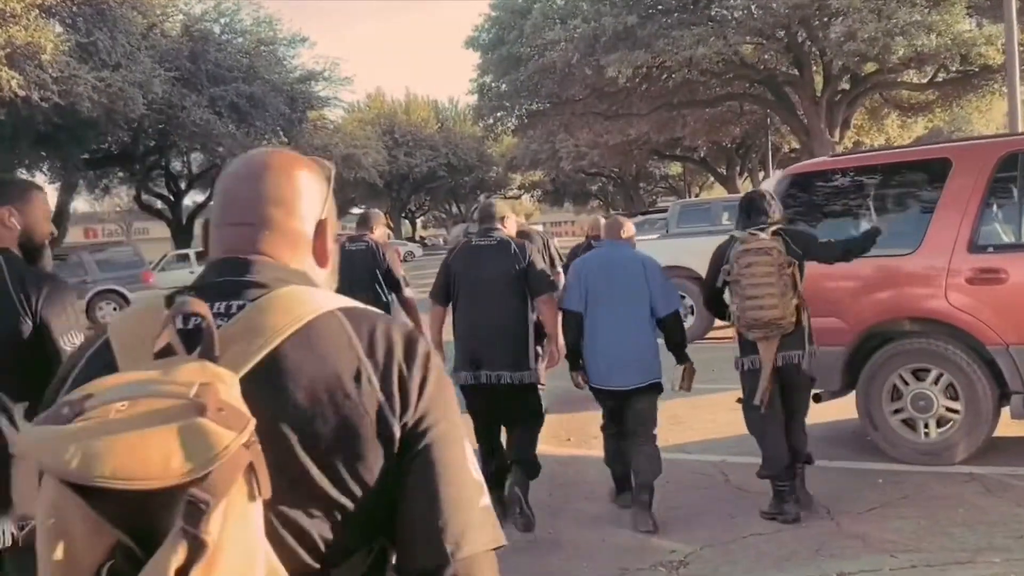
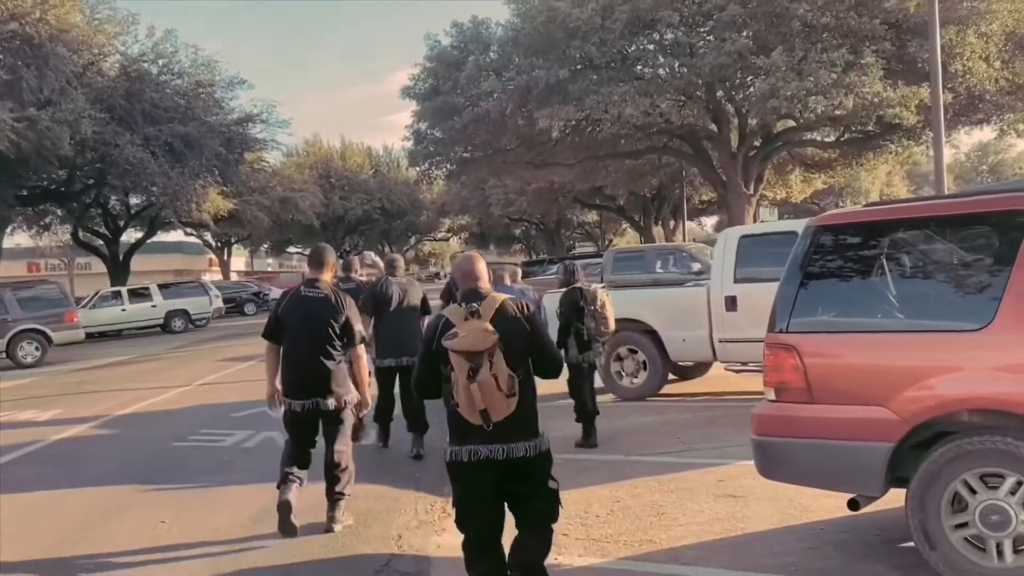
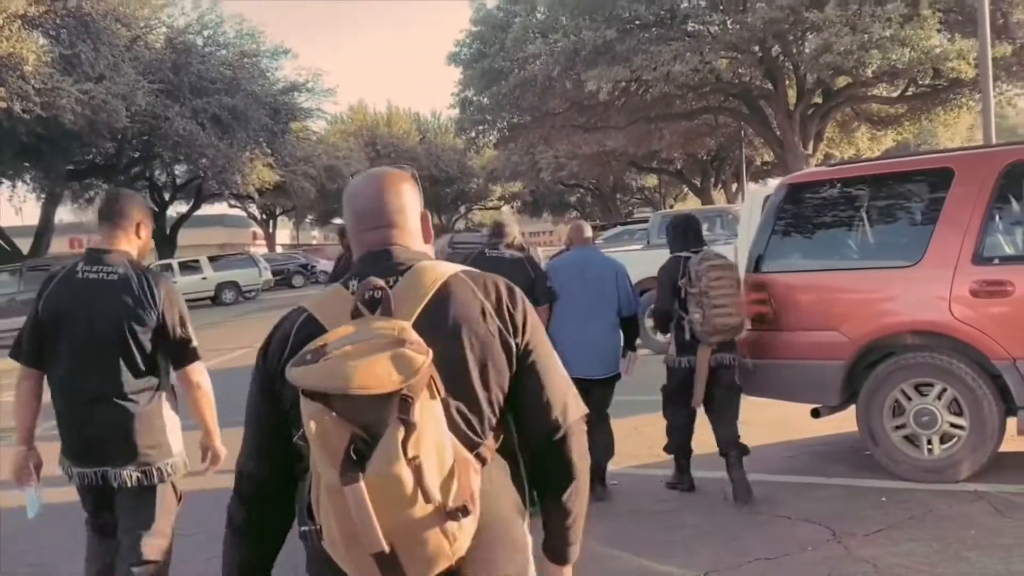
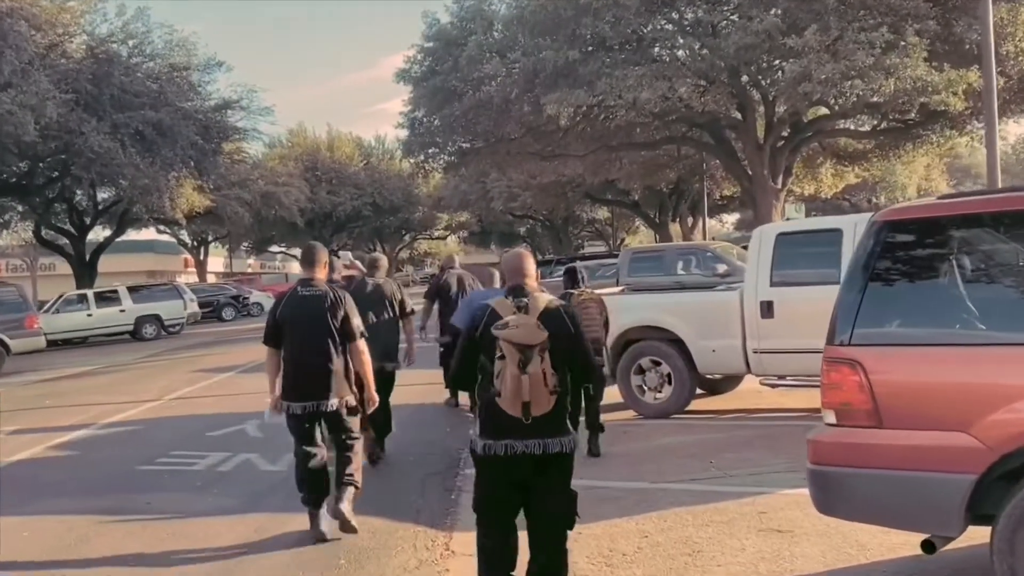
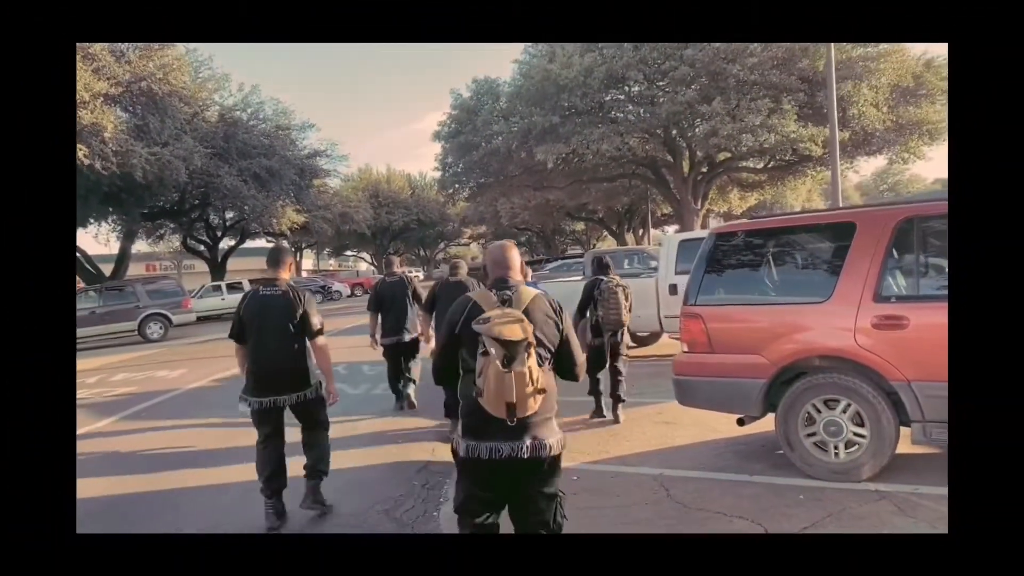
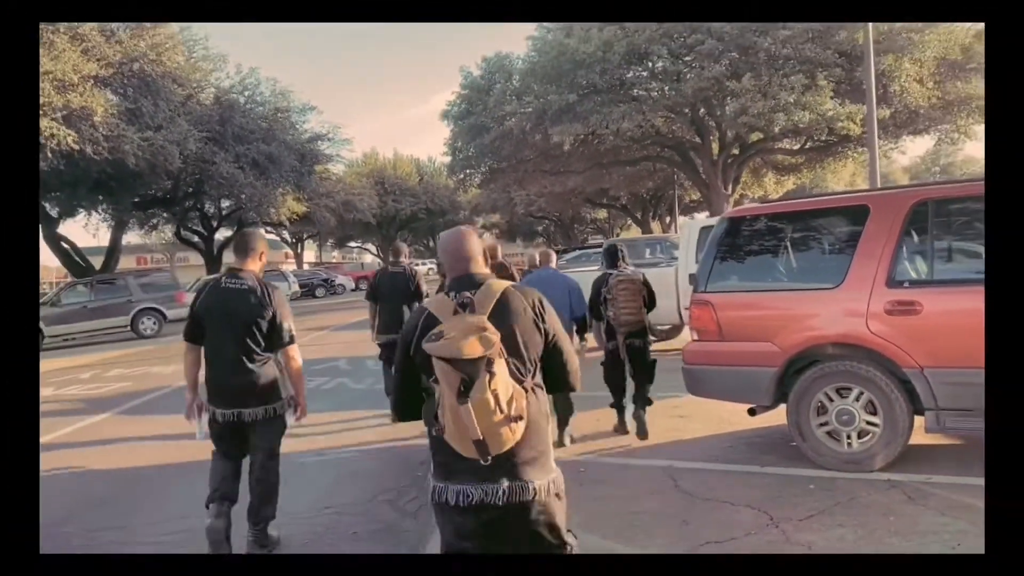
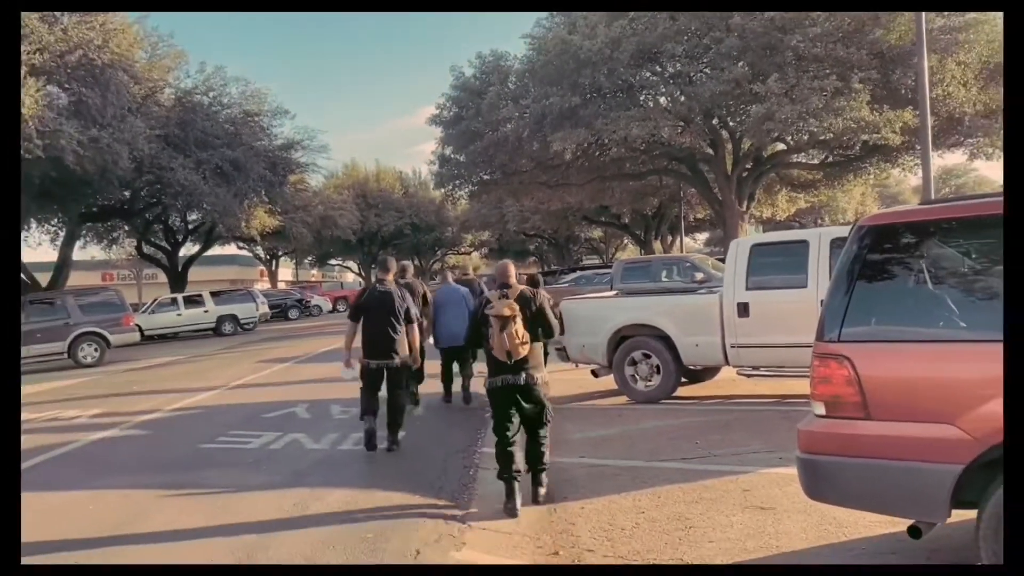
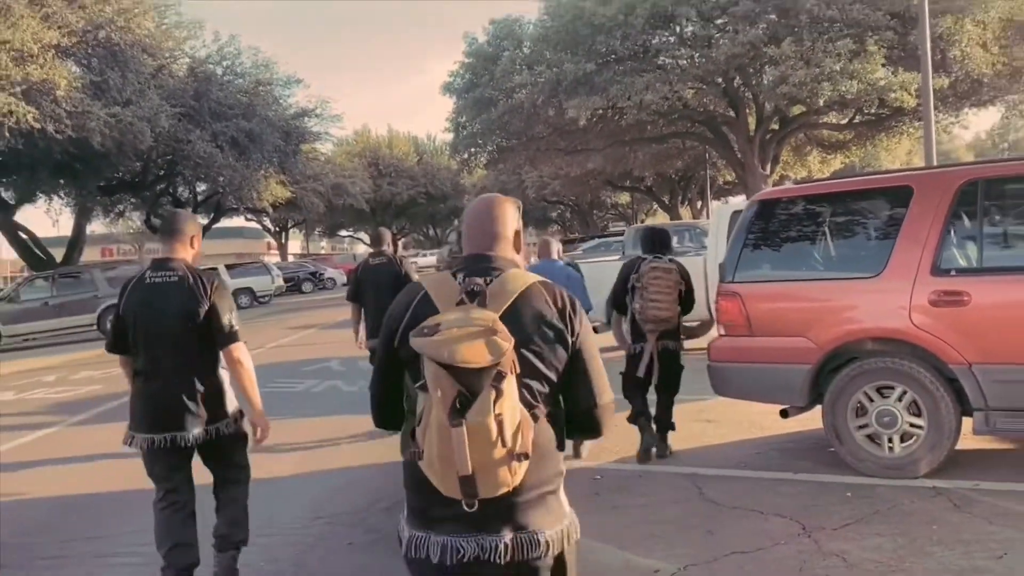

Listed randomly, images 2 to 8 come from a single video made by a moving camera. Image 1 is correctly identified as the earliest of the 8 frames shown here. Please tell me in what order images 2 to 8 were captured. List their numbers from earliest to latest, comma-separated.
3, 8, 6, 5, 2, 4, 7
